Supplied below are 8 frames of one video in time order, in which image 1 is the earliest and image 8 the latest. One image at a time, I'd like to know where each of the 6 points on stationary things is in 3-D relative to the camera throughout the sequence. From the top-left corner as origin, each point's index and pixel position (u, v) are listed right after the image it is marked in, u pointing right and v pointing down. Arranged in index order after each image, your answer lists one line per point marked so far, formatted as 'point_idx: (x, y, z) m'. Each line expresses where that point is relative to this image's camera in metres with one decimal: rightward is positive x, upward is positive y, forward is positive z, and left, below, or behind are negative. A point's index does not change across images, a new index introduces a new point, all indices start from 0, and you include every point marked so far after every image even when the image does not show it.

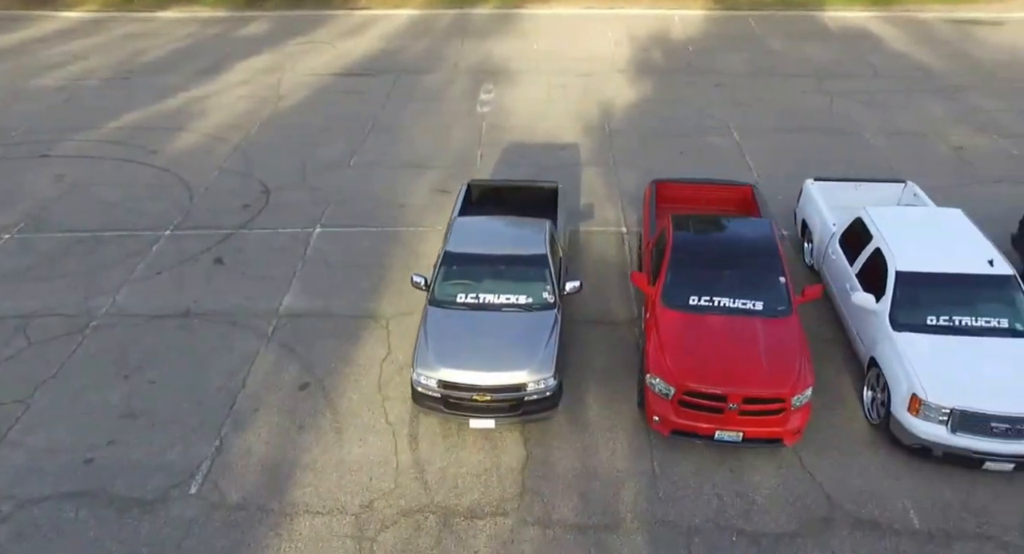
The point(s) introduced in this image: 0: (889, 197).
0: (+5.7, +1.2, +10.5) m
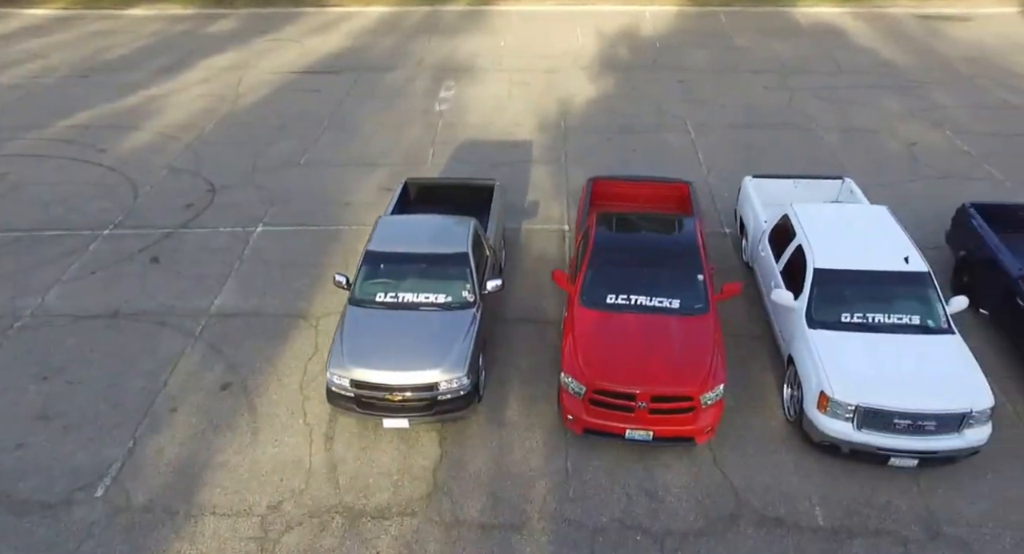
0: (+4.7, +1.2, +10.6) m
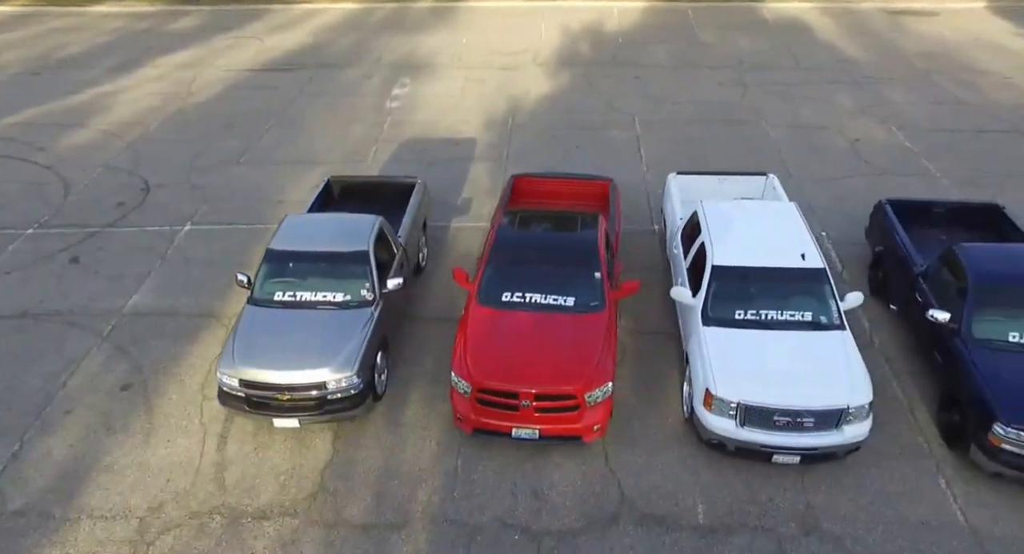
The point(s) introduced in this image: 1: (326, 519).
0: (+3.6, +1.3, +10.6) m
1: (-1.7, -2.2, +6.5) m
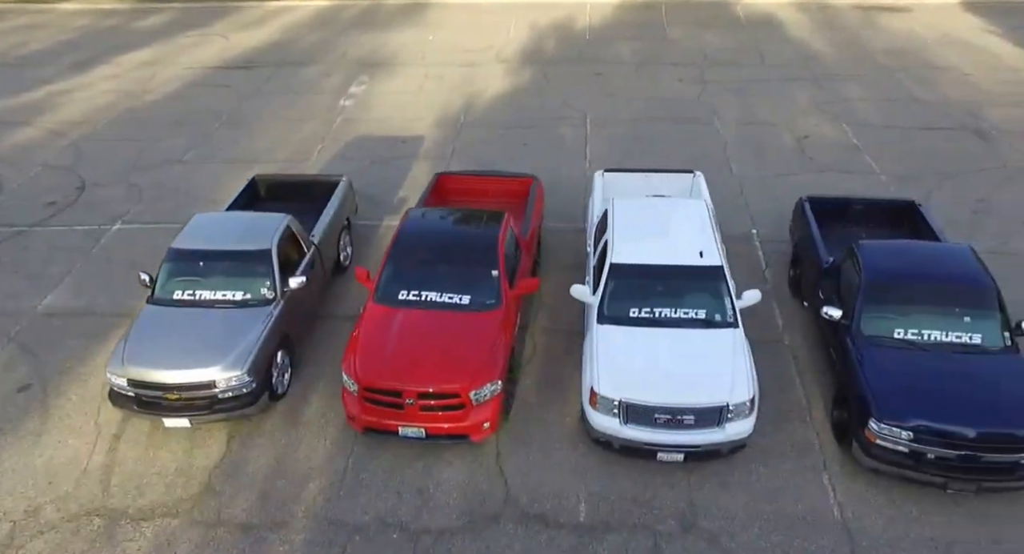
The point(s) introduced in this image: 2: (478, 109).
0: (+2.4, +1.3, +10.6) m
1: (-2.8, -2.2, +6.5) m
2: (-0.8, +4.2, +17.8) m
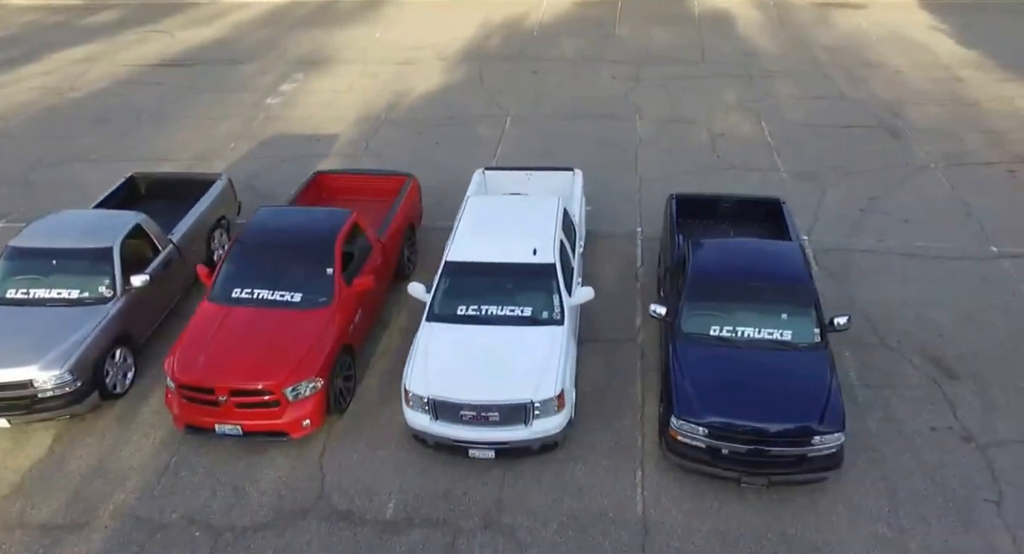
0: (+0.6, +1.4, +10.6) m
1: (-4.6, -2.2, +6.5) m
2: (-2.7, +4.3, +17.8) m
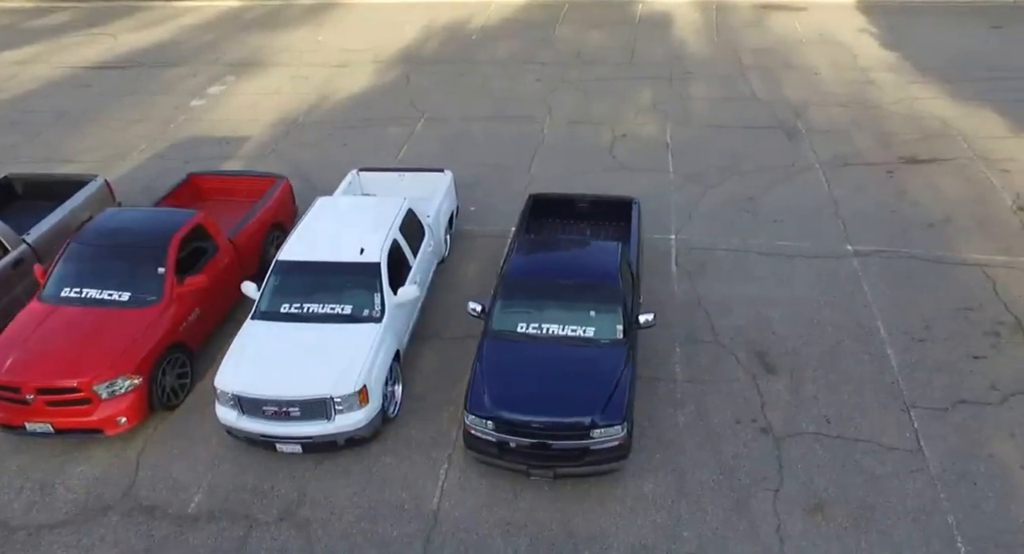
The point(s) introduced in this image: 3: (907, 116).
0: (-1.3, +1.4, +10.8) m
1: (-6.5, -2.2, +6.6) m
2: (-4.8, +4.3, +17.9) m
3: (+8.3, +3.4, +15.0) m
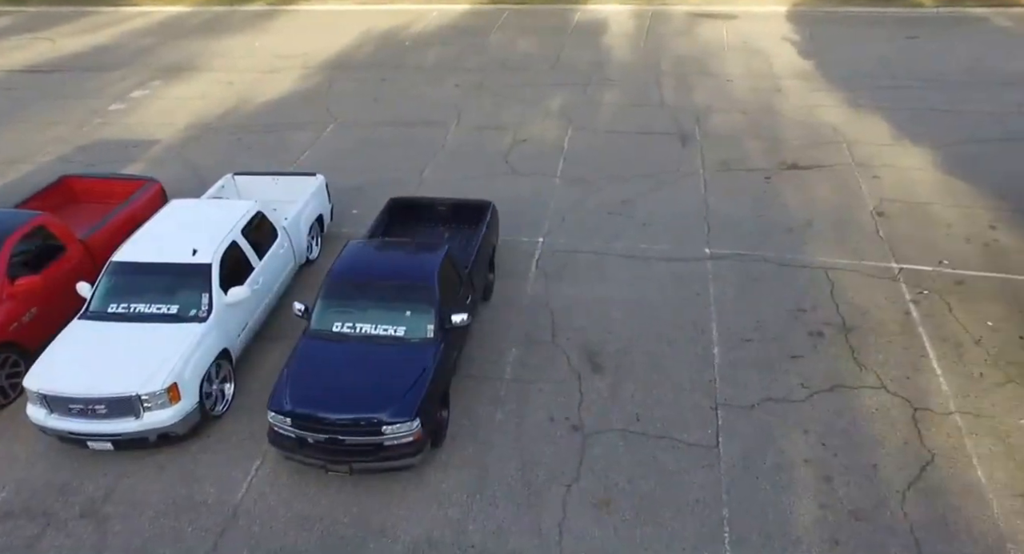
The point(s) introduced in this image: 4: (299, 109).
0: (-3.3, +1.3, +10.9) m
1: (-8.3, -2.2, +6.6) m
2: (-6.9, +4.2, +18.0) m
3: (+6.3, +3.3, +15.4) m
4: (-5.4, +4.1, +17.9) m
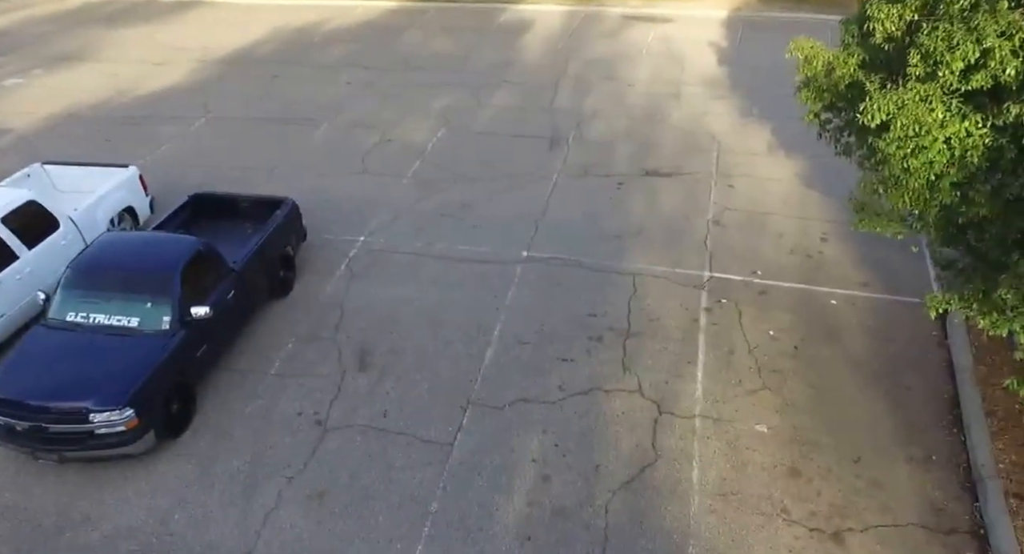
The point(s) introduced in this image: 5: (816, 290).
0: (-6.0, +1.5, +10.7) m
1: (-10.9, -1.9, +6.1) m
2: (-9.8, +4.3, +17.6) m
3: (+3.4, +3.1, +15.5) m
4: (-8.2, +4.3, +17.6) m
5: (+4.1, -0.2, +9.7) m
